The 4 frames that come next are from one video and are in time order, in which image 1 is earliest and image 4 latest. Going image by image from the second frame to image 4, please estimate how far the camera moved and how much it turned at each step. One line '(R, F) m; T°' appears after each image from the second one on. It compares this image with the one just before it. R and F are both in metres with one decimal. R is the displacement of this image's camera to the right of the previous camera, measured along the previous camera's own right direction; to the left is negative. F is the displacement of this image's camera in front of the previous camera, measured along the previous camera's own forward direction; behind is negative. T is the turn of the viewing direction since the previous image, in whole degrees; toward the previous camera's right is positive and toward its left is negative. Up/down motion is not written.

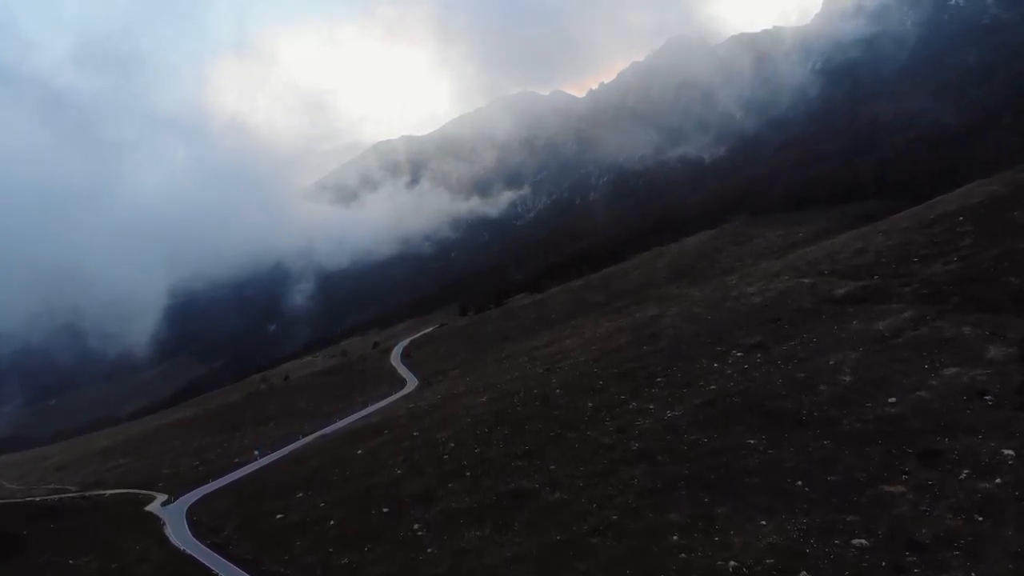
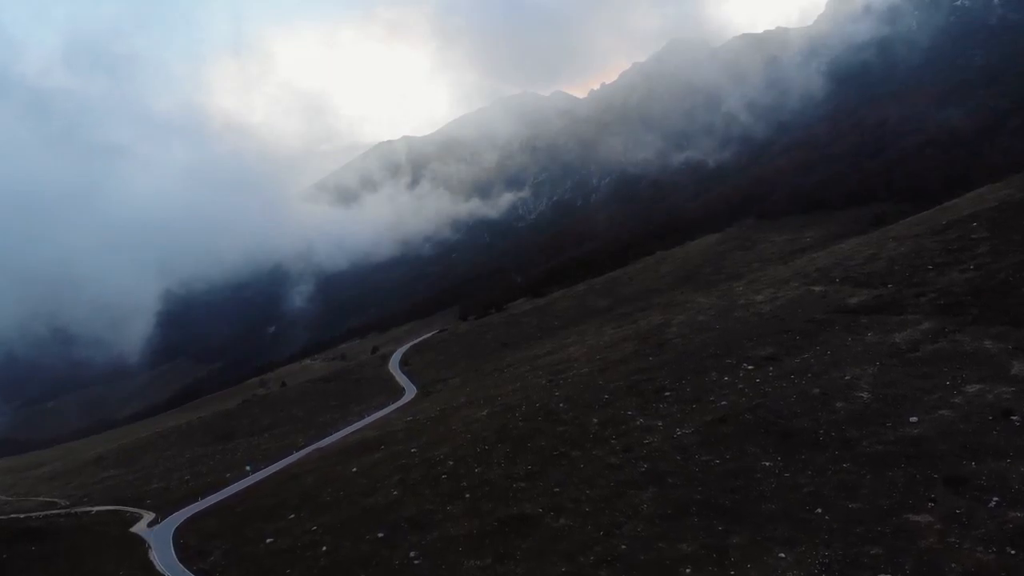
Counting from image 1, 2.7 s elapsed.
(-0.1, +1.9) m; 0°
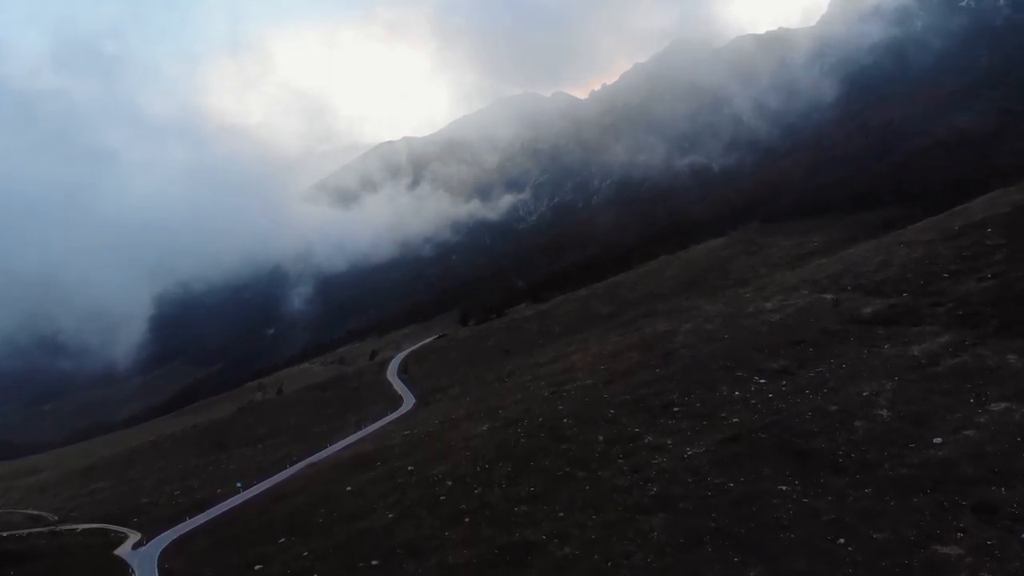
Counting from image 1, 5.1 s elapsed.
(-0.1, +1.9) m; 0°
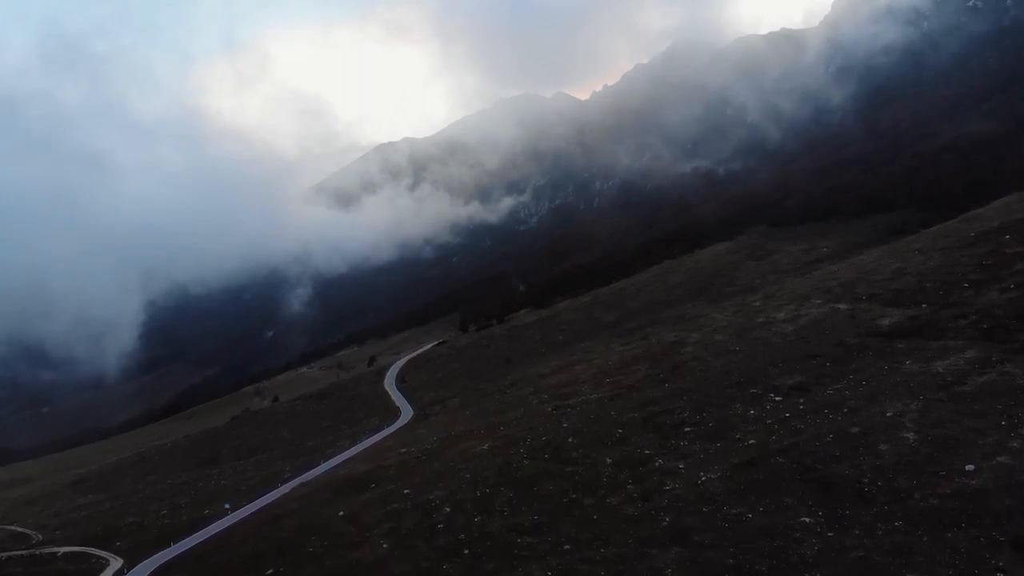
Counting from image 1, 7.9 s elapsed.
(-0.1, +2.2) m; 0°
